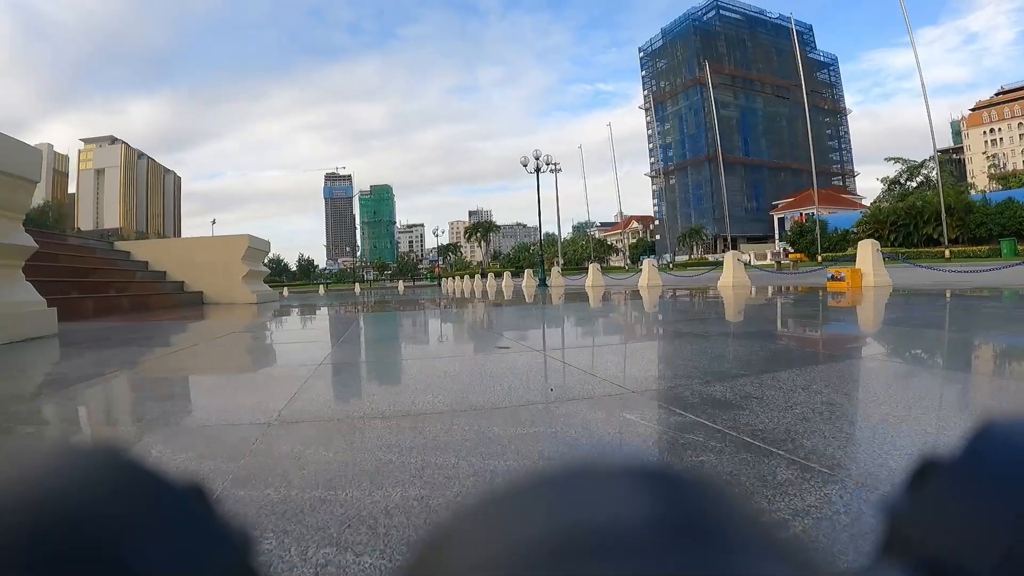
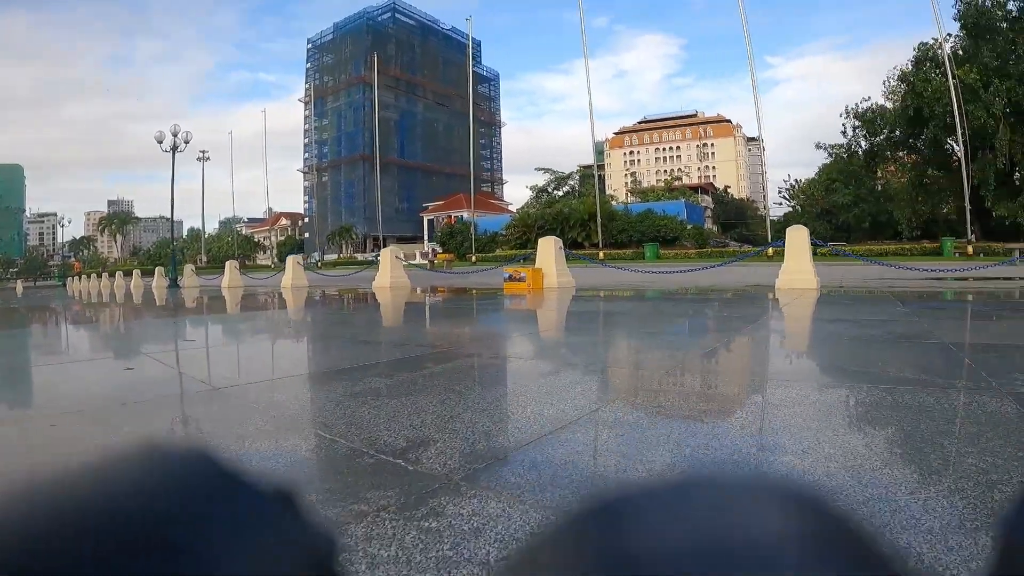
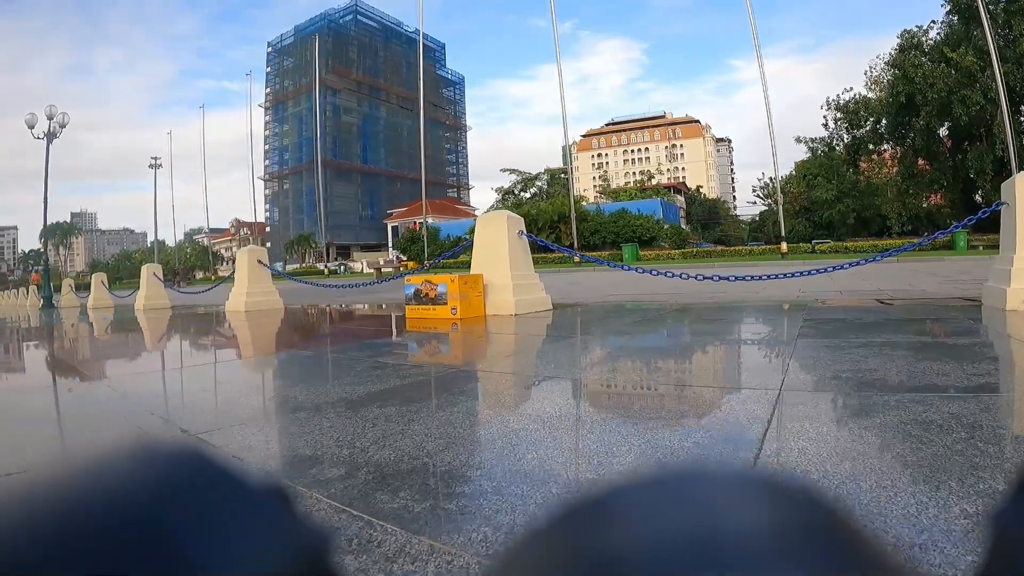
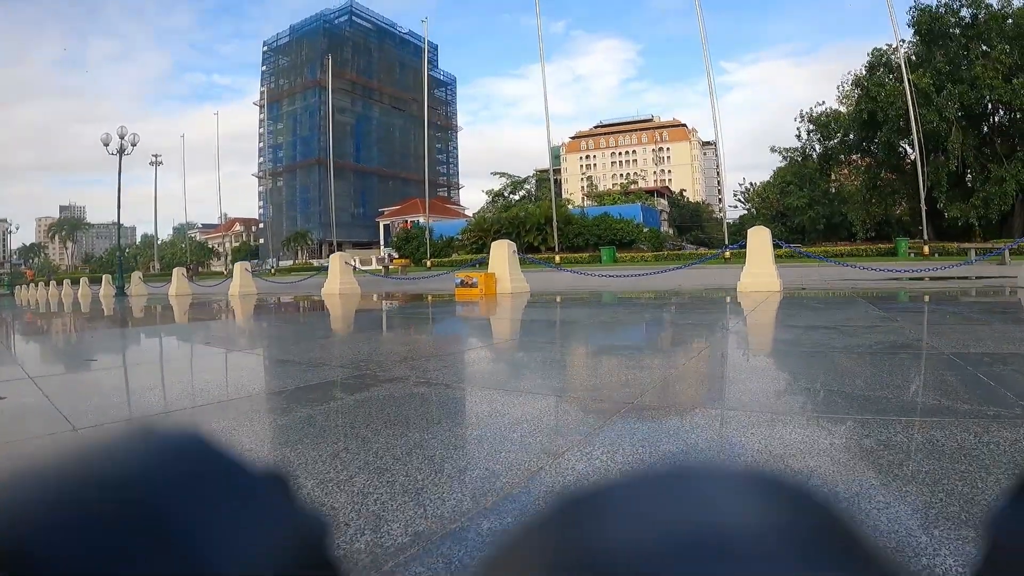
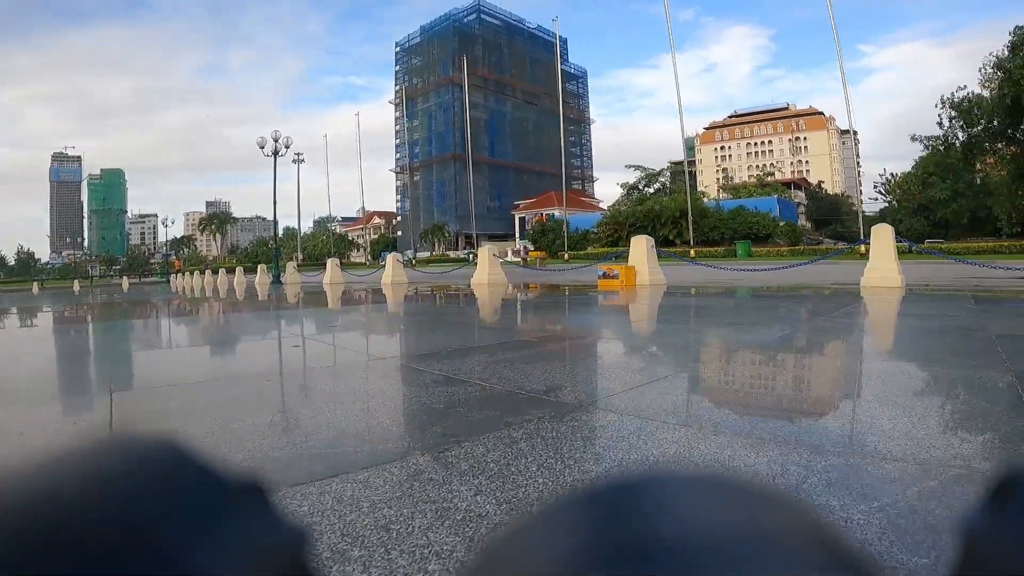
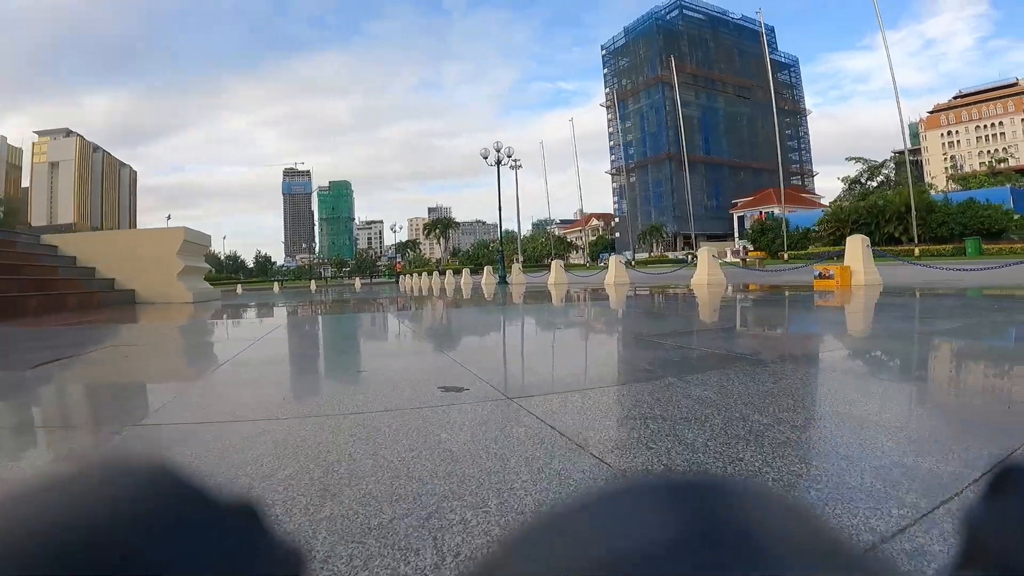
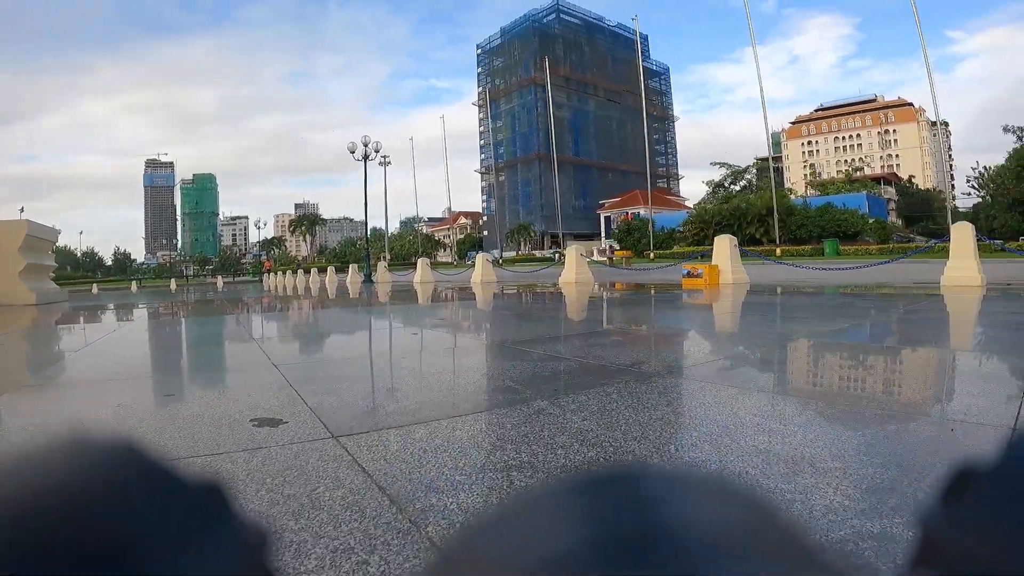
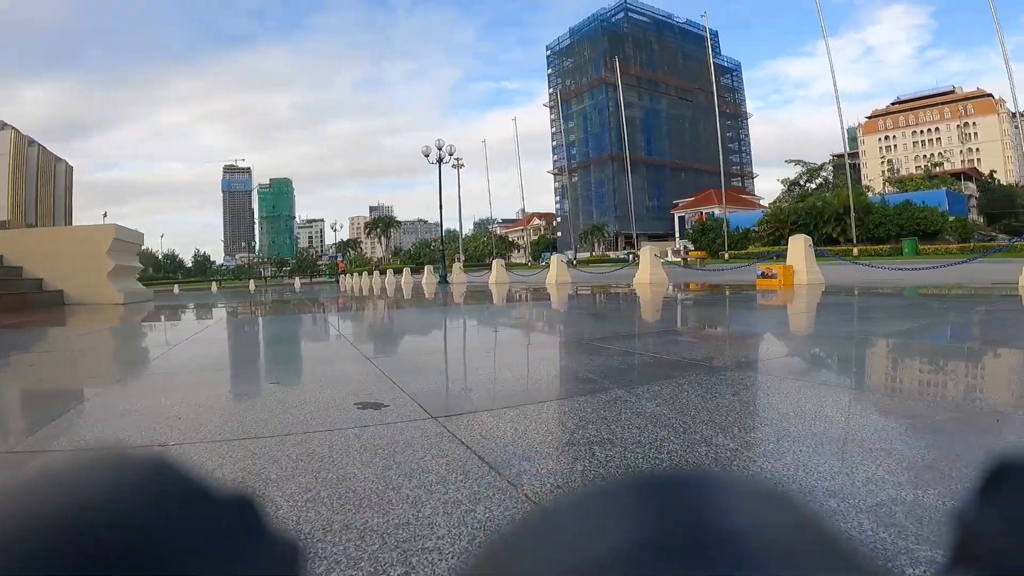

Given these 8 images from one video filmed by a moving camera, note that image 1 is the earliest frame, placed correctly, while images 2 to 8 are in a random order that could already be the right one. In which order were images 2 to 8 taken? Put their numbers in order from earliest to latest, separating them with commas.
6, 8, 7, 5, 2, 4, 3
